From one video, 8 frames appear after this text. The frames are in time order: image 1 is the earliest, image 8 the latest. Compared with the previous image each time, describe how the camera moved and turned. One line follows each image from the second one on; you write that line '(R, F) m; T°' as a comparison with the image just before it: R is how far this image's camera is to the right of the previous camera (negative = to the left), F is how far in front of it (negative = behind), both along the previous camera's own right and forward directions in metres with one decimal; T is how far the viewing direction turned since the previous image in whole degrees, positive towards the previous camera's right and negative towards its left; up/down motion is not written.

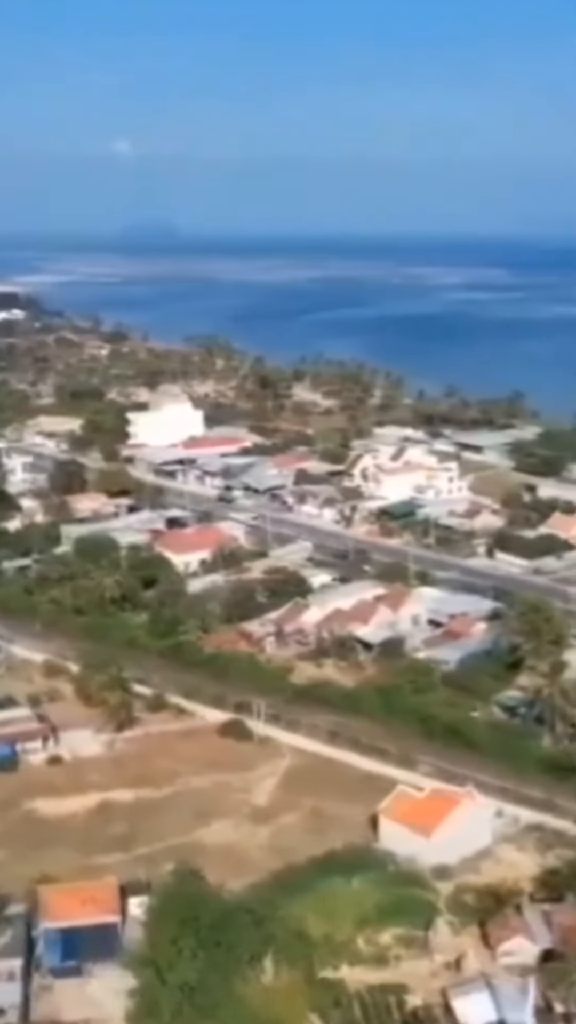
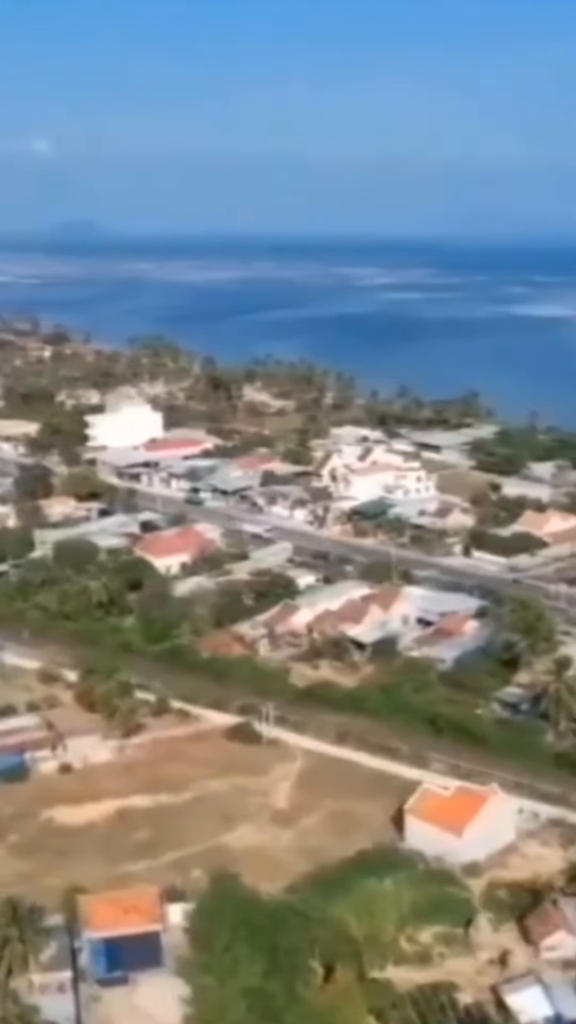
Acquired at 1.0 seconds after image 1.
(-1.8, +0.1) m; +3°
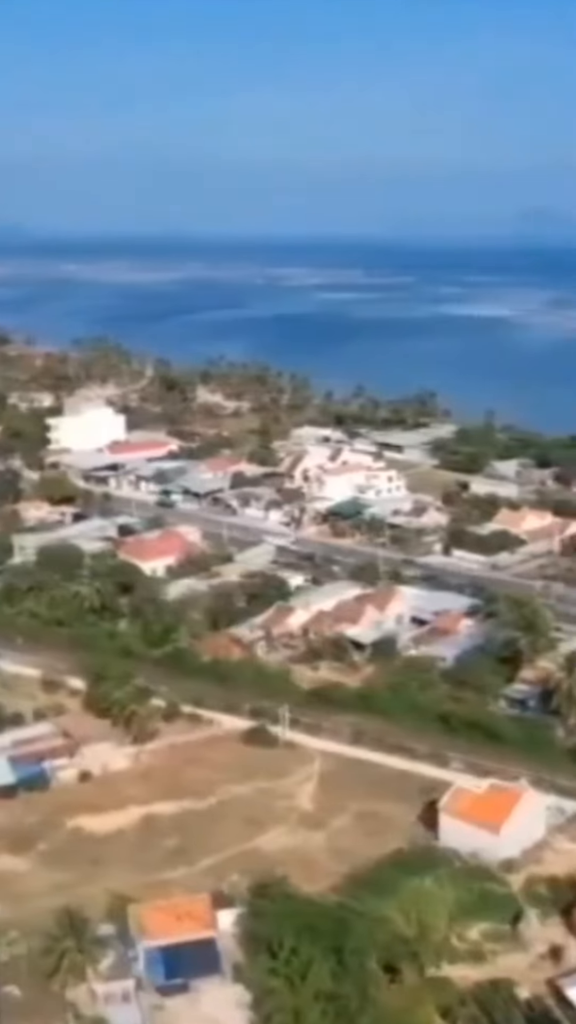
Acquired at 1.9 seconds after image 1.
(-2.0, +0.1) m; +3°
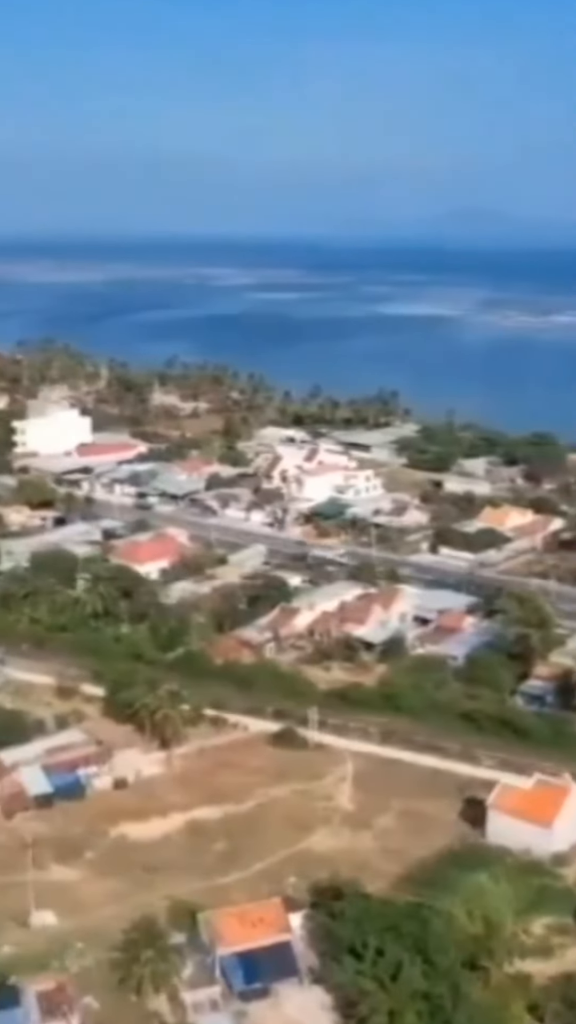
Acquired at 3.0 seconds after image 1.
(-2.4, +0.1) m; +4°
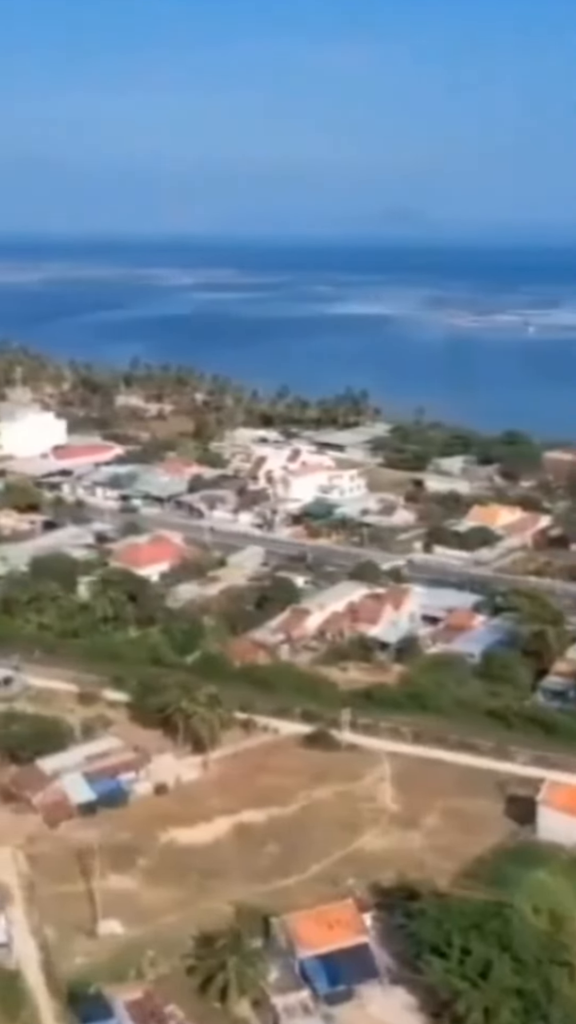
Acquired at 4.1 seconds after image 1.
(-2.3, +0.1) m; +3°
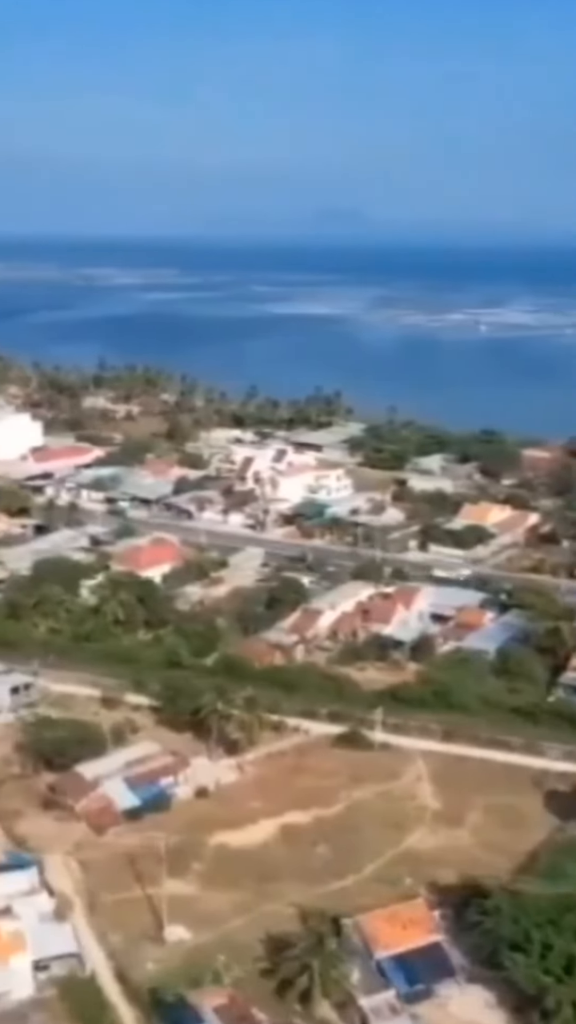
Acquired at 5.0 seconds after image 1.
(-2.1, +0.1) m; +3°
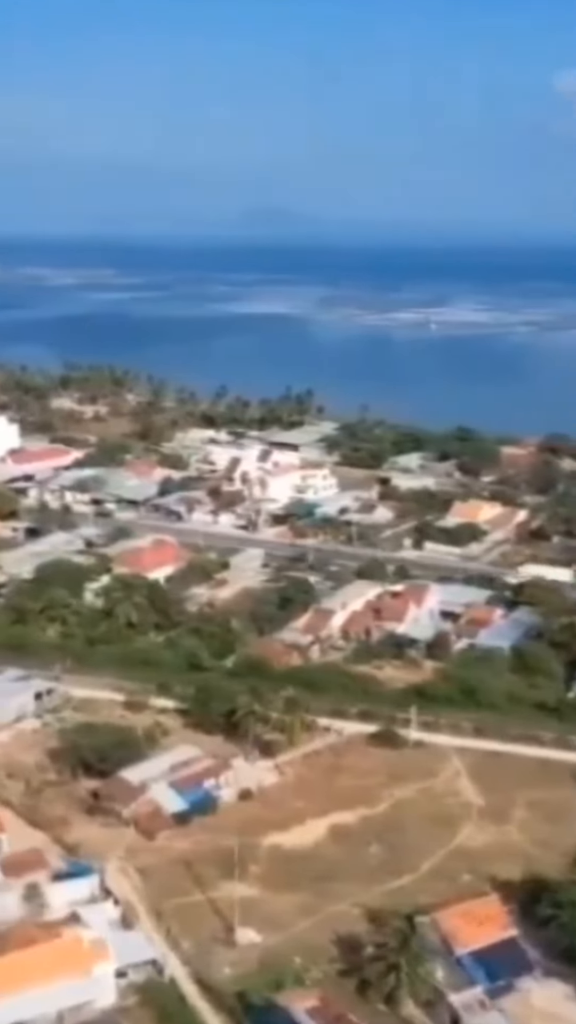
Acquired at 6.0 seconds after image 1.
(-2.2, +0.1) m; +3°
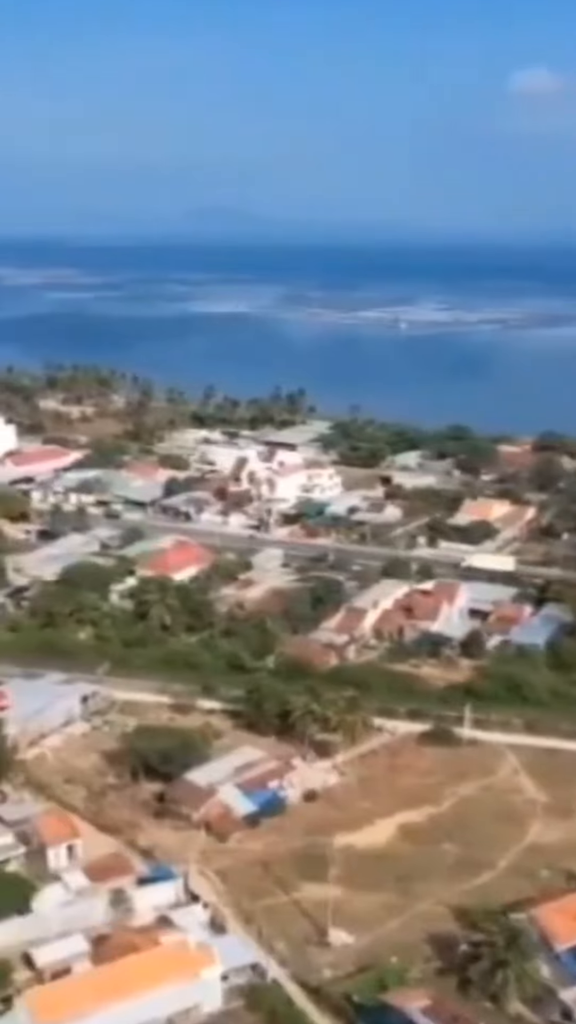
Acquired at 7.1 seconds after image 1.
(-2.3, +0.1) m; +2°
